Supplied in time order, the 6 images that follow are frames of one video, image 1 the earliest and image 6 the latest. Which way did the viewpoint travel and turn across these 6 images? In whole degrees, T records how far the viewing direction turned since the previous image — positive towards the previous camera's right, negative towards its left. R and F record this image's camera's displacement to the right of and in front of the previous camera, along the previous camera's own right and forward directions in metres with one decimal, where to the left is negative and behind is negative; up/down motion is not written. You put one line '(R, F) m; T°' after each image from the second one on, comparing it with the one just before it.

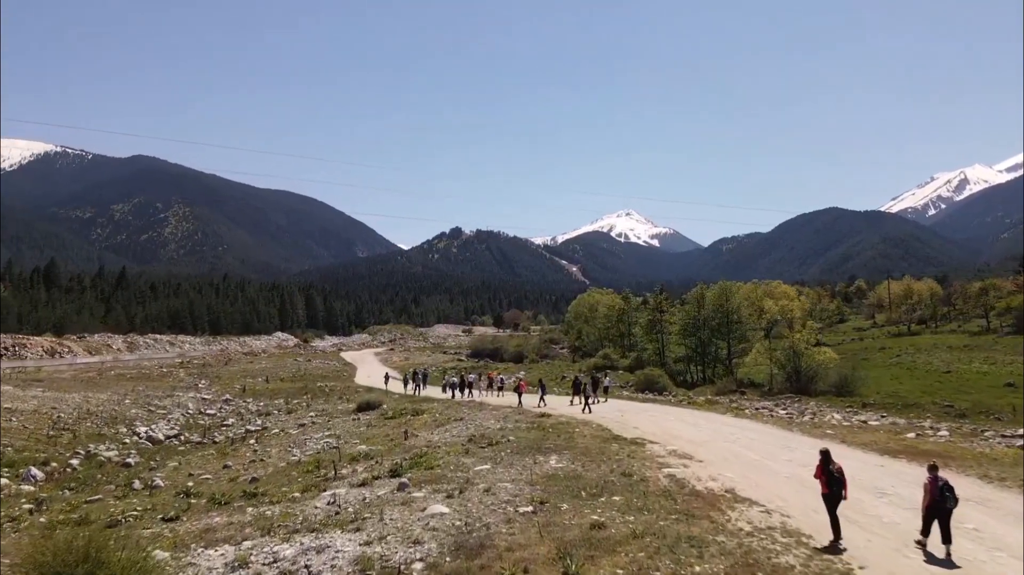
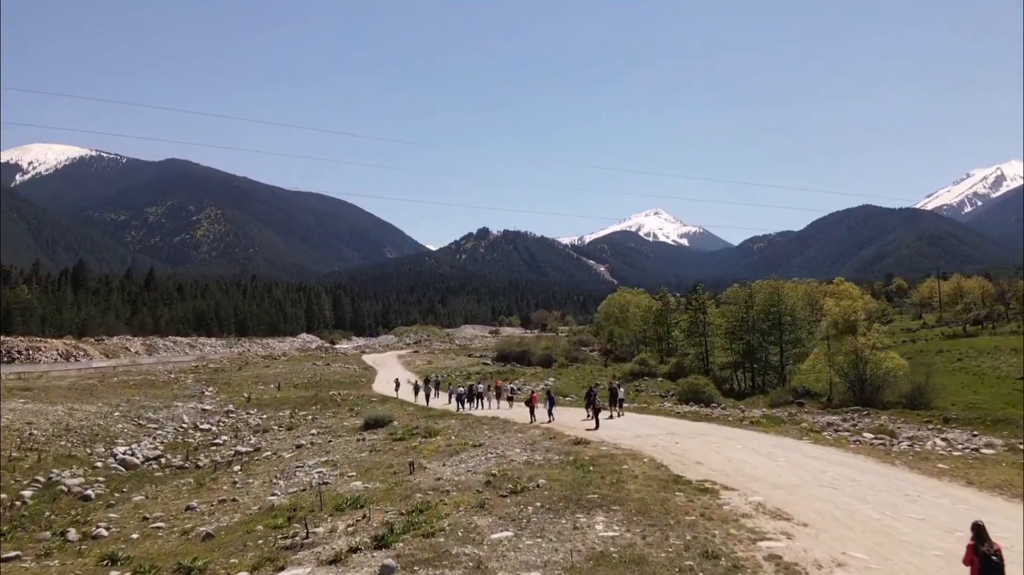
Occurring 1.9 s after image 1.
(-0.1, +5.2) m; -3°
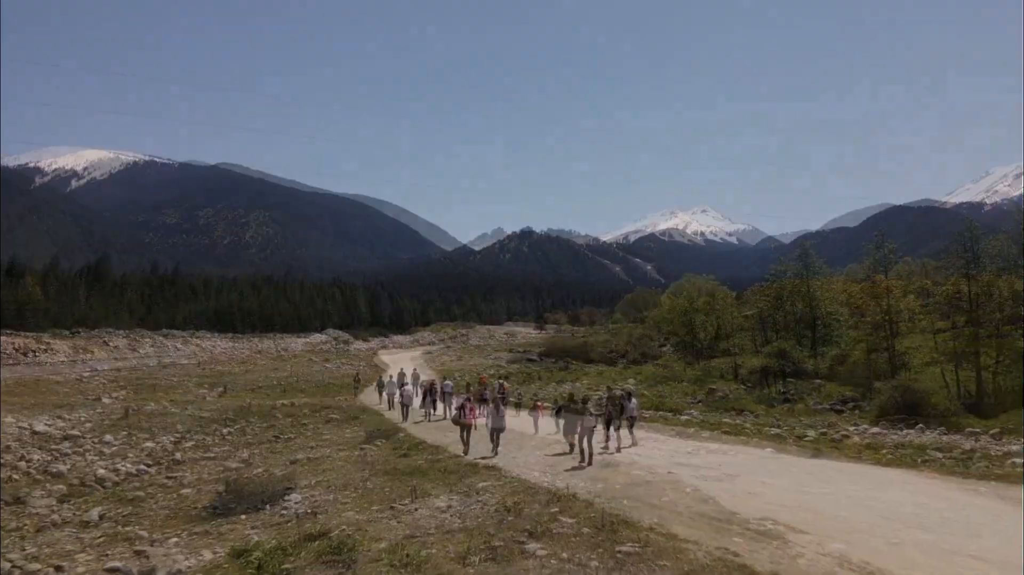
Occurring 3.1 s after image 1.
(-0.1, +3.1) m; -1°
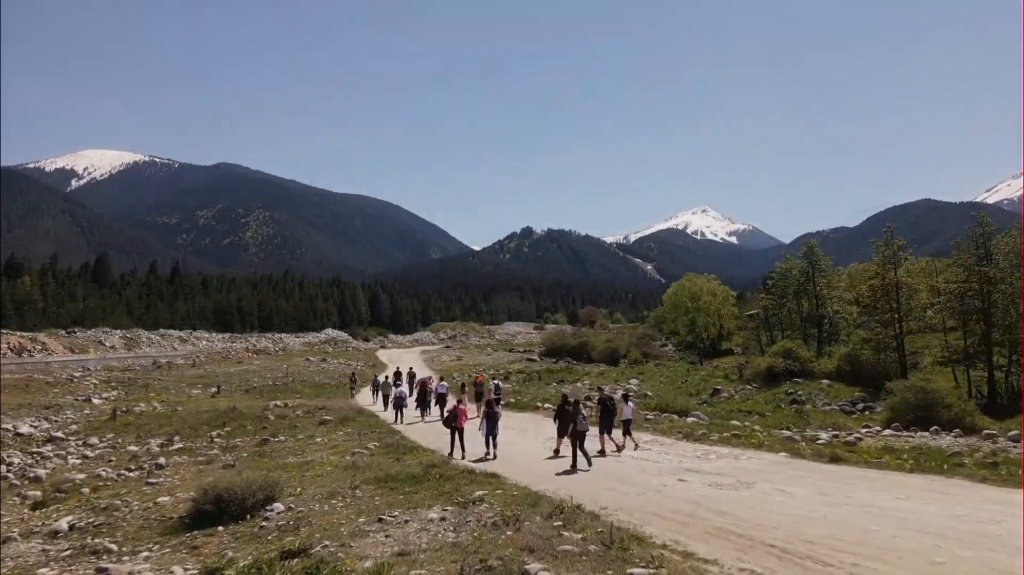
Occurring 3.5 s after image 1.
(-0.4, +17.6) m; -3°
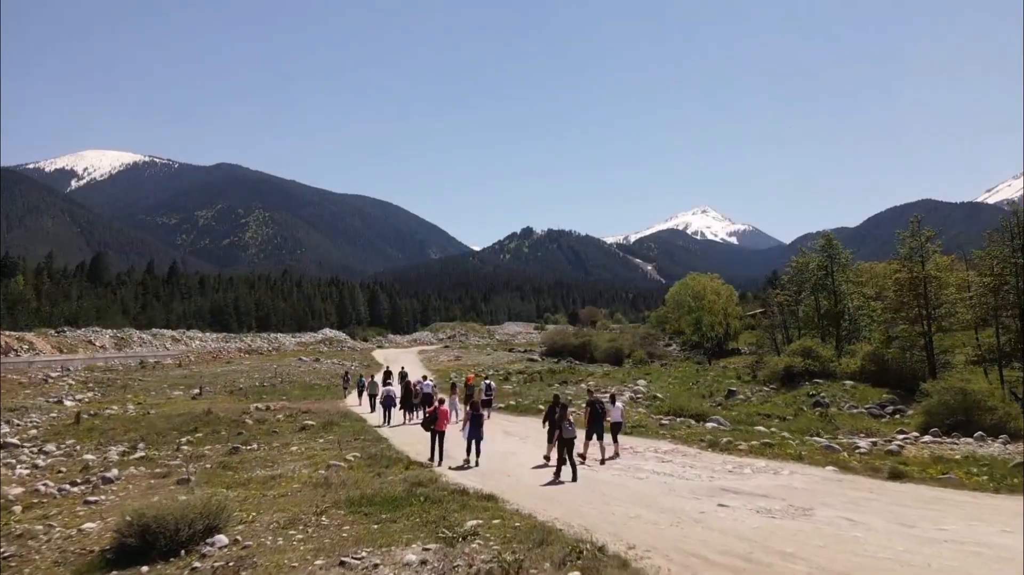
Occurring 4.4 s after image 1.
(0.0, +2.1) m; 0°
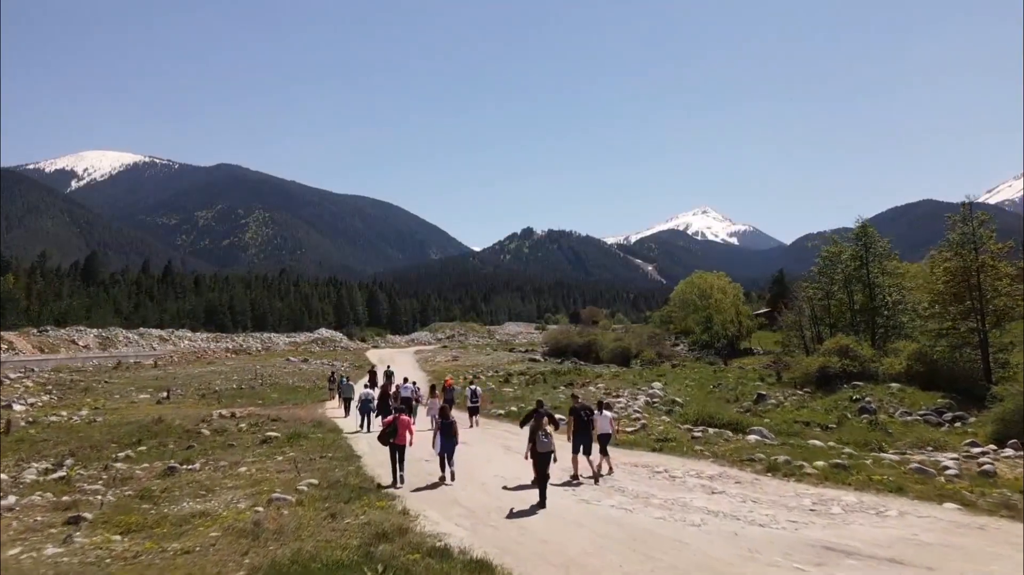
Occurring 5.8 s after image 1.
(0.0, +3.3) m; 0°
